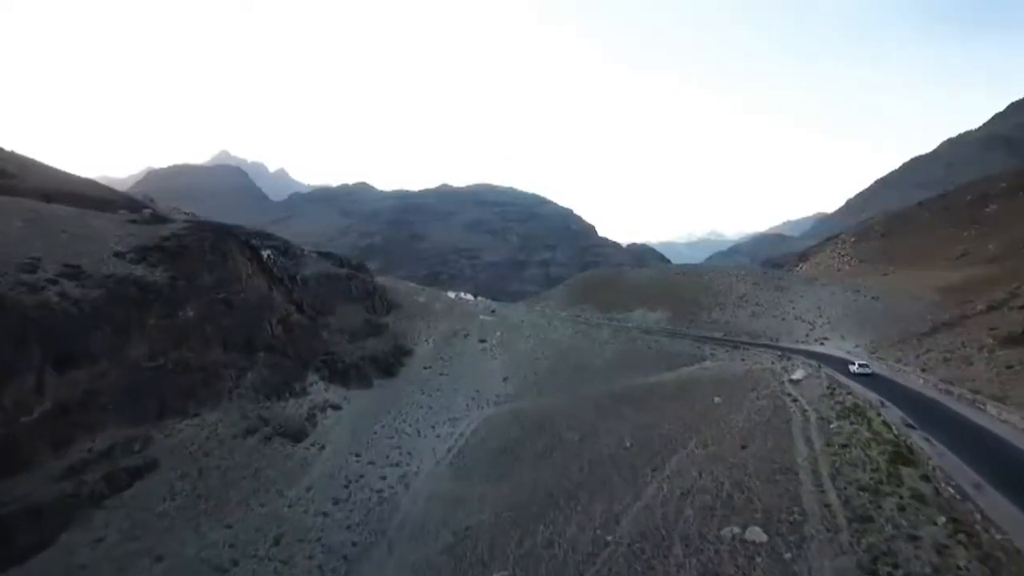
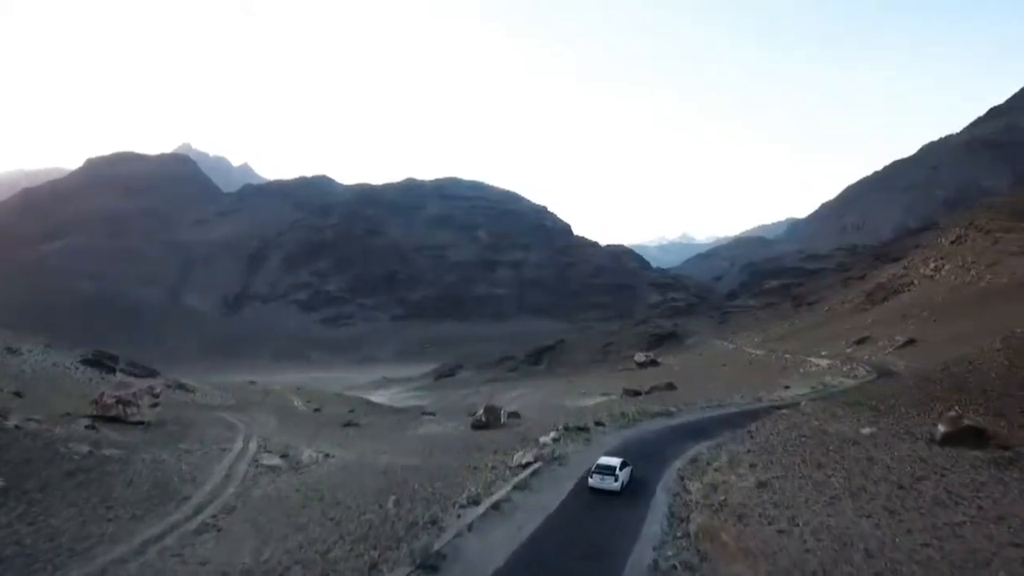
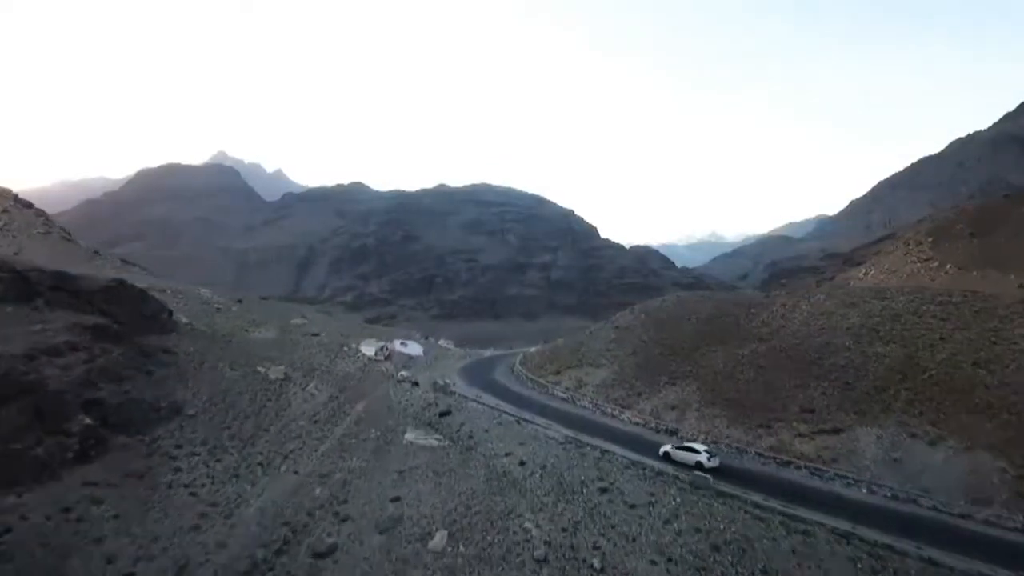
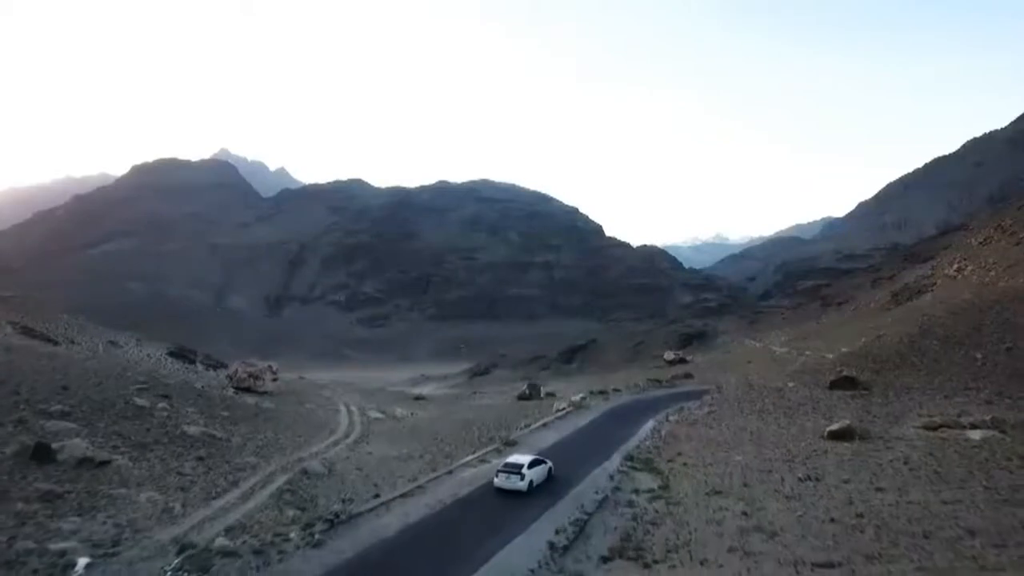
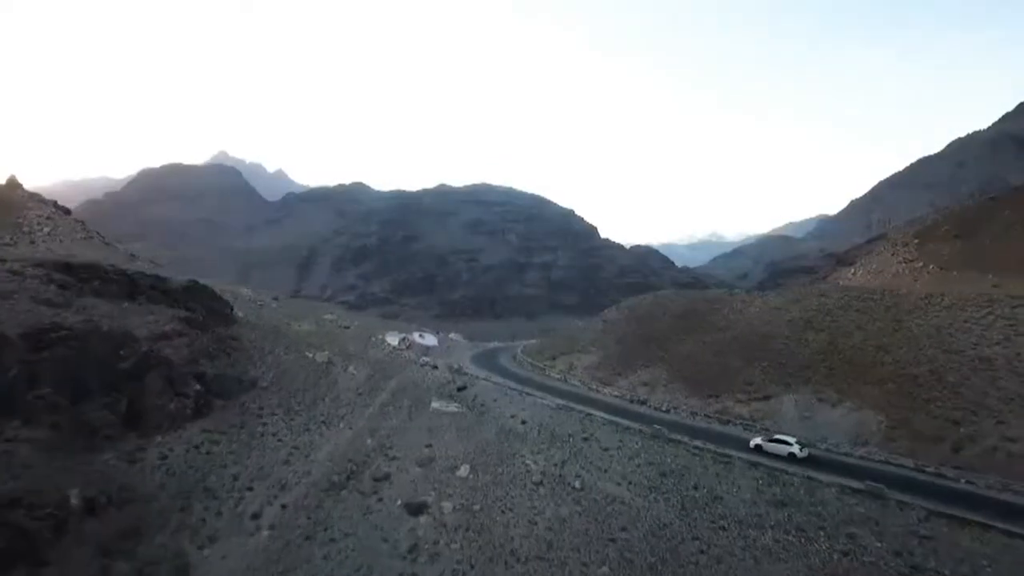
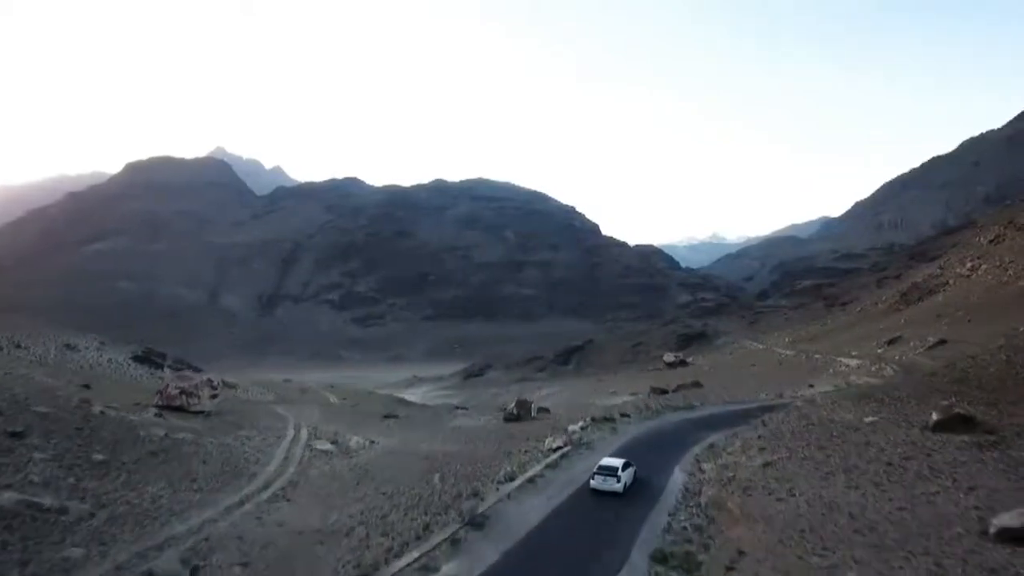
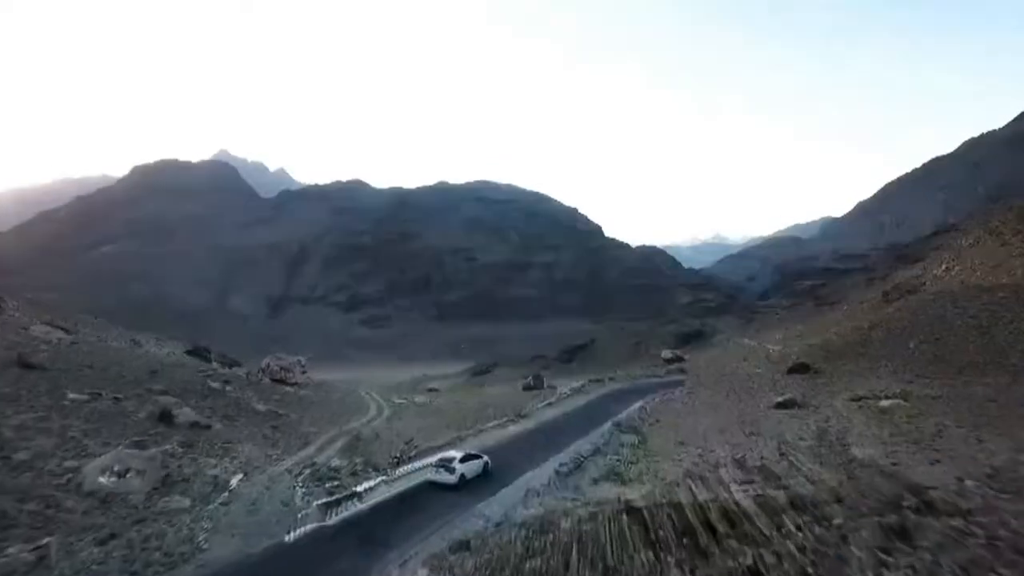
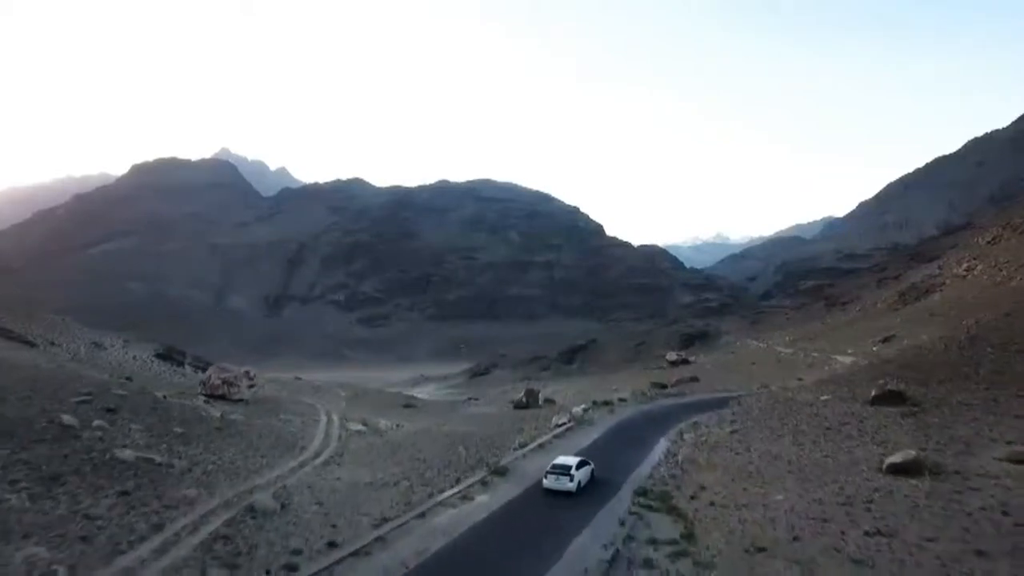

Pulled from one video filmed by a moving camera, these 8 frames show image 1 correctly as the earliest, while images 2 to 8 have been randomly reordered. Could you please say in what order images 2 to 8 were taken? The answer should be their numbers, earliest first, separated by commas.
5, 3, 7, 4, 8, 6, 2
